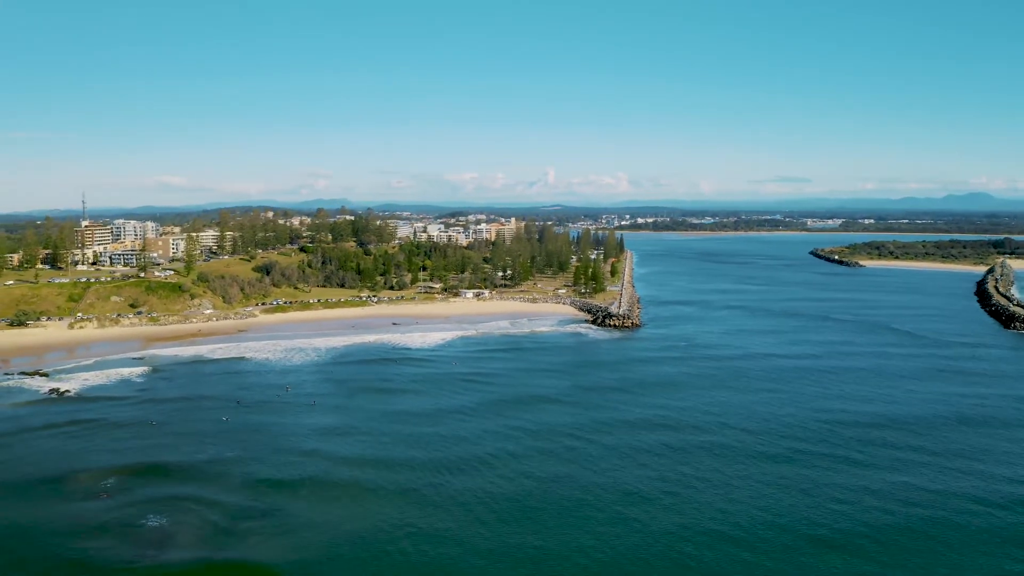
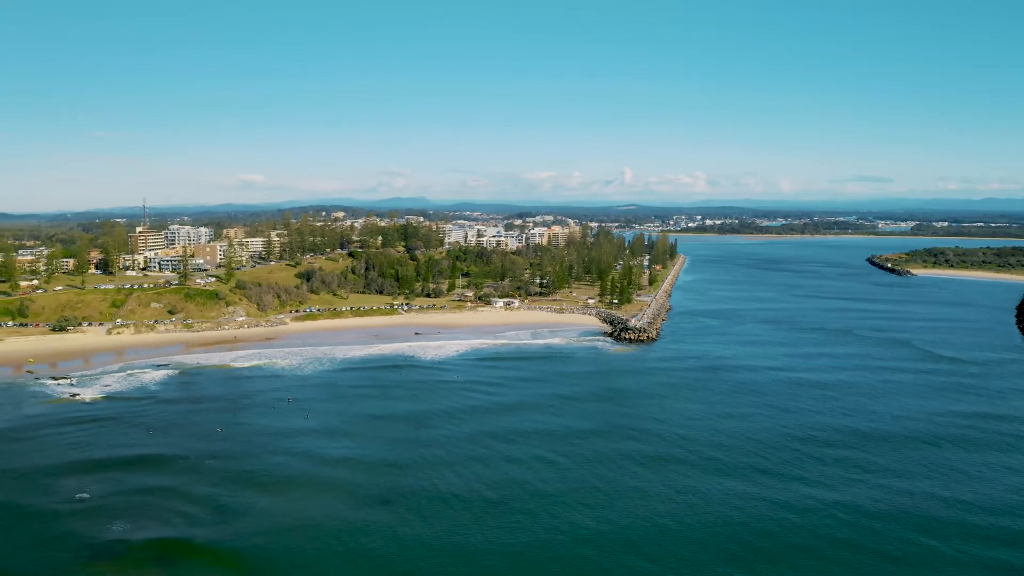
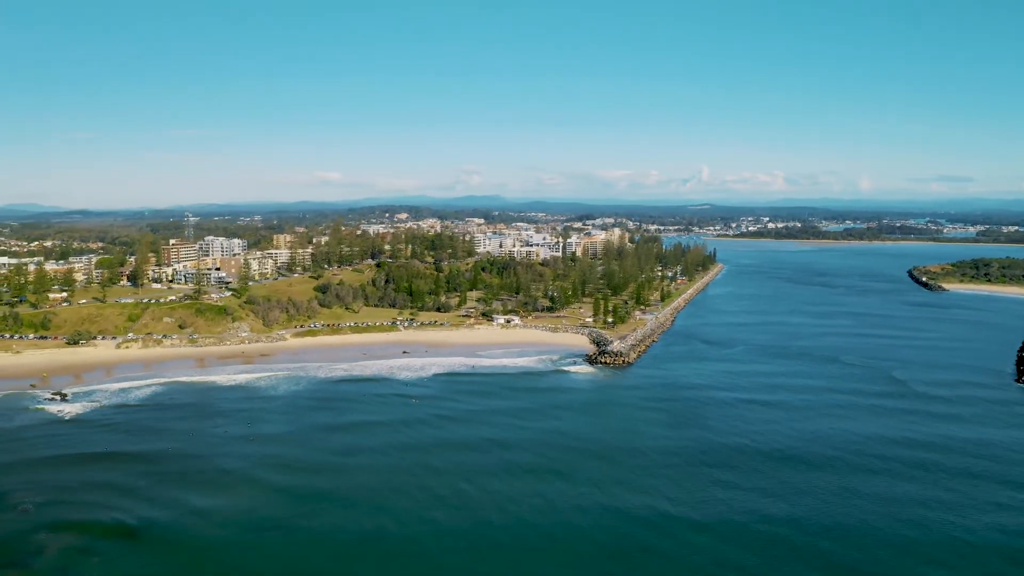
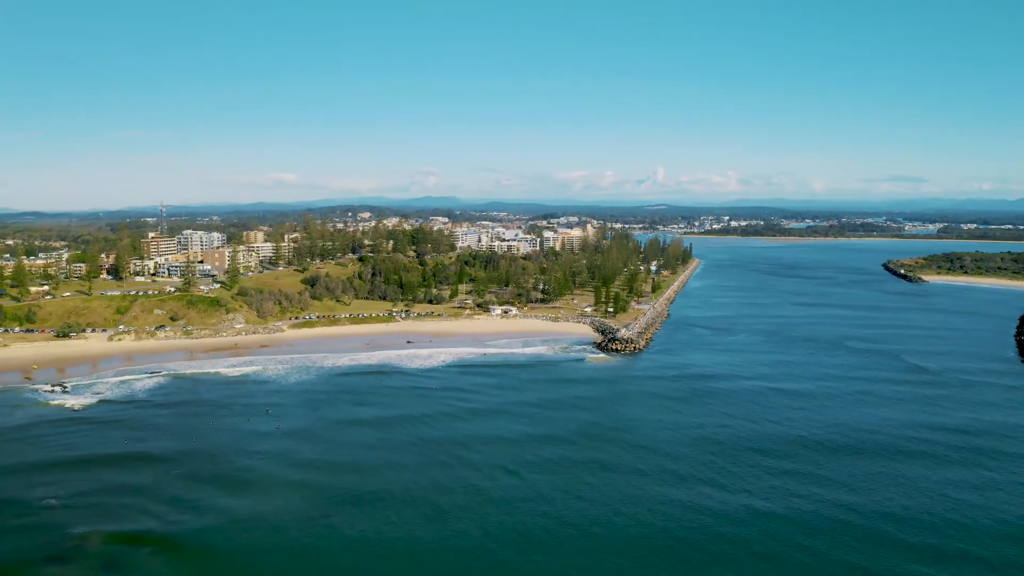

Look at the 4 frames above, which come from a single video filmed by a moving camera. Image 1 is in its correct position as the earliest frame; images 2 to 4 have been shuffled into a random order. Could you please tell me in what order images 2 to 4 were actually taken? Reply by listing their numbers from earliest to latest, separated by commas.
2, 4, 3
